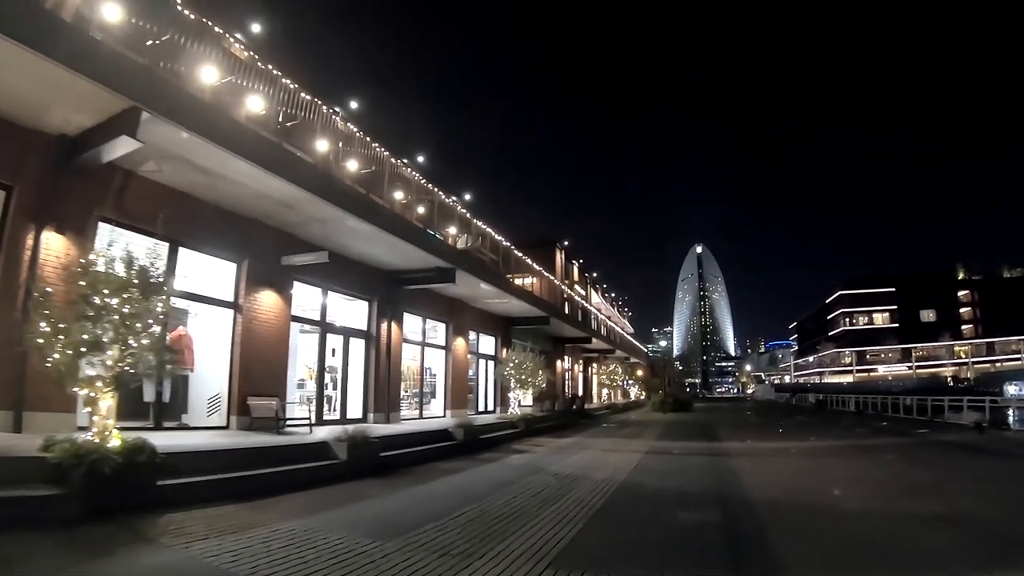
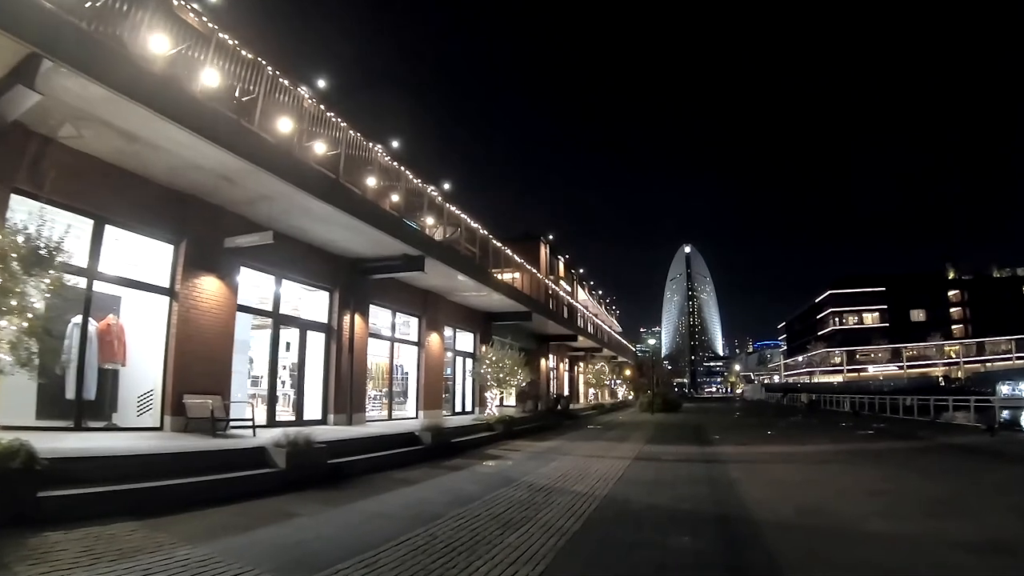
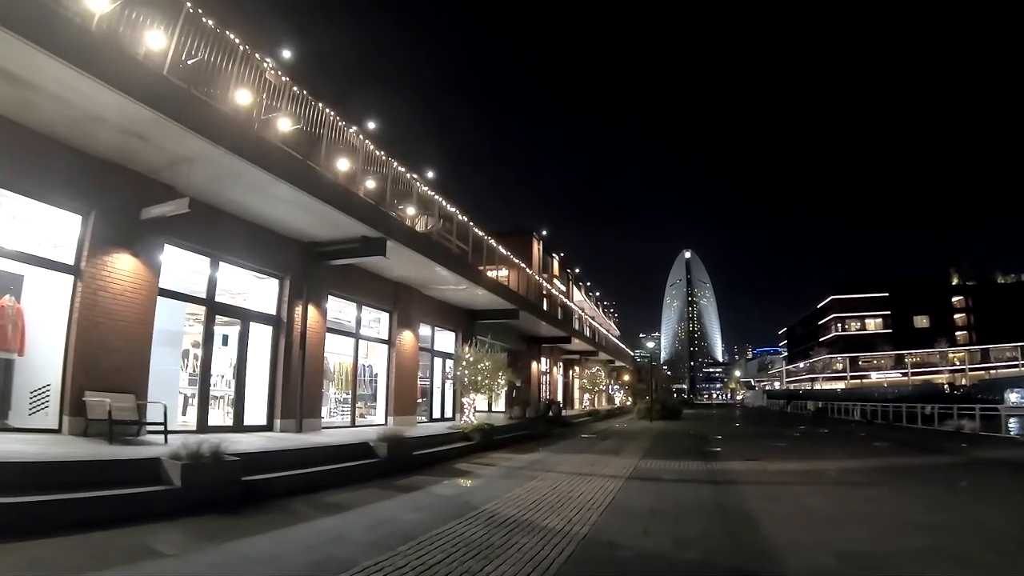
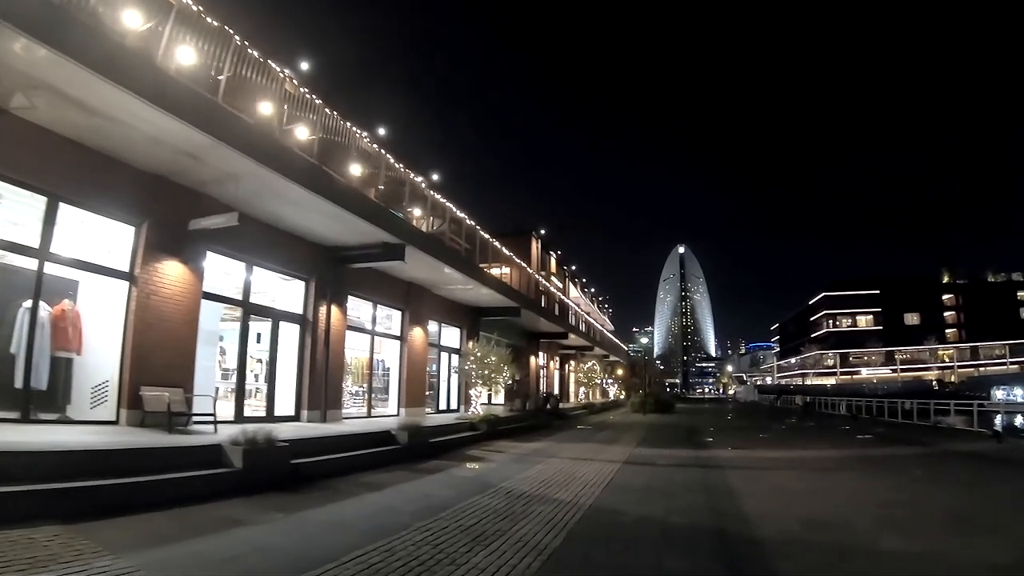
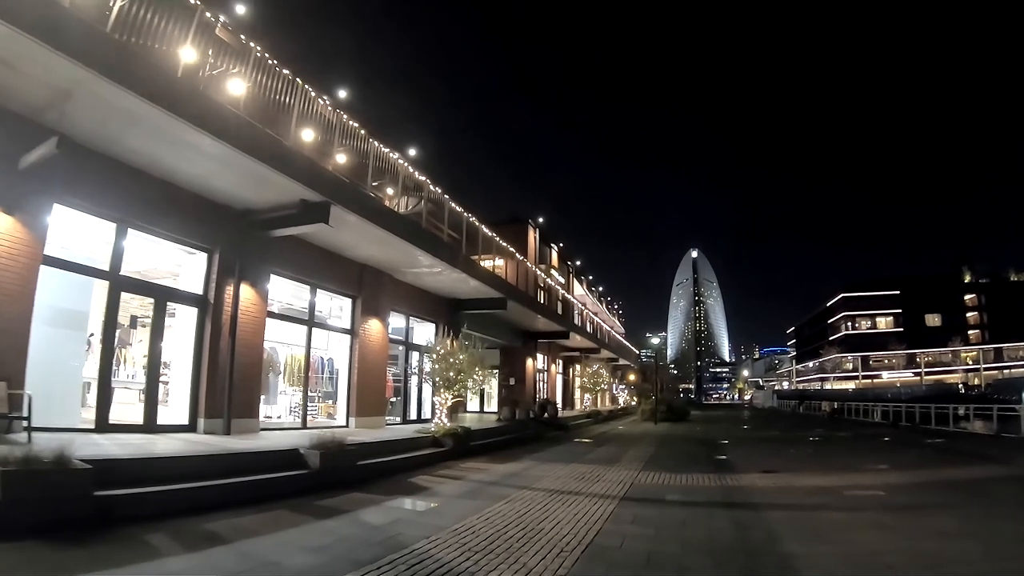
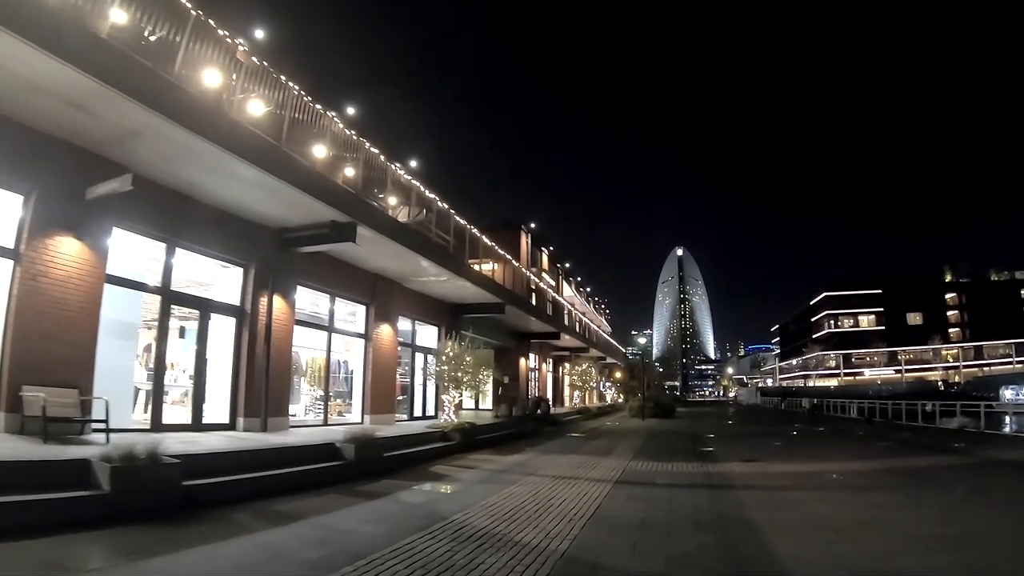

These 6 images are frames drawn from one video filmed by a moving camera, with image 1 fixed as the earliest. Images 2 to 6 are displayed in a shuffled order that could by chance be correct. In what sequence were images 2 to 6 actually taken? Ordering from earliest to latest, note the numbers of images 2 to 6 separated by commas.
2, 4, 3, 6, 5
